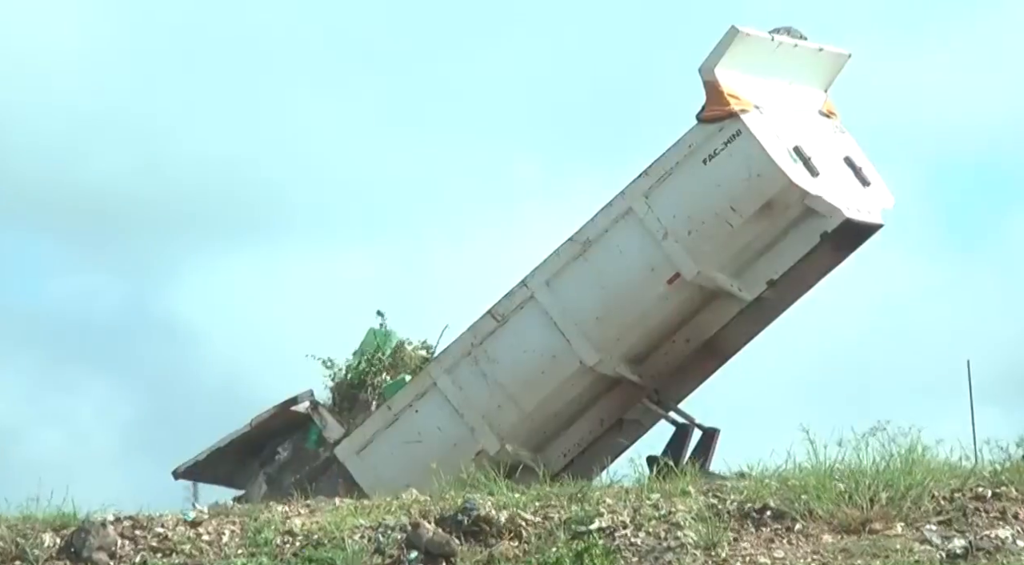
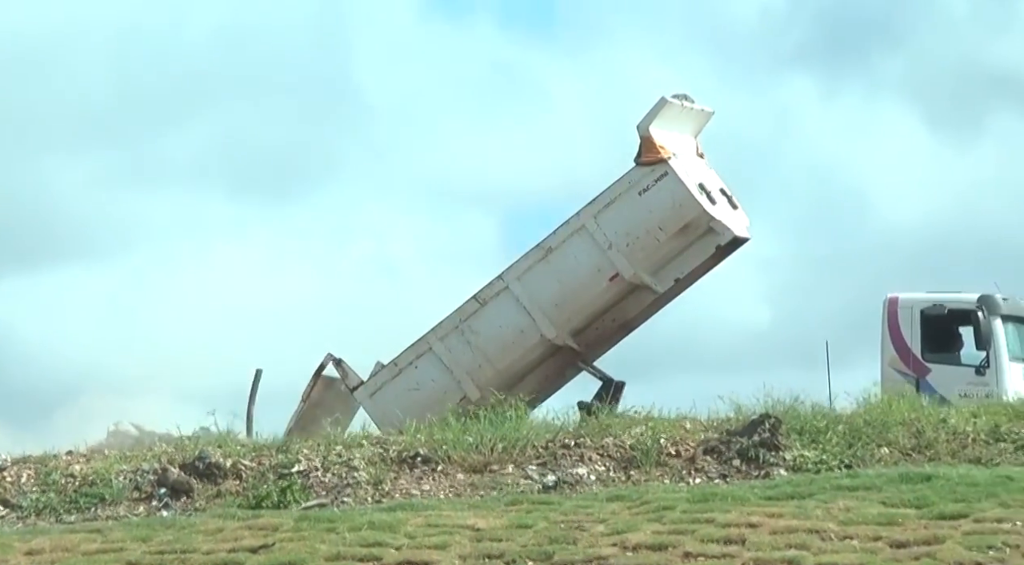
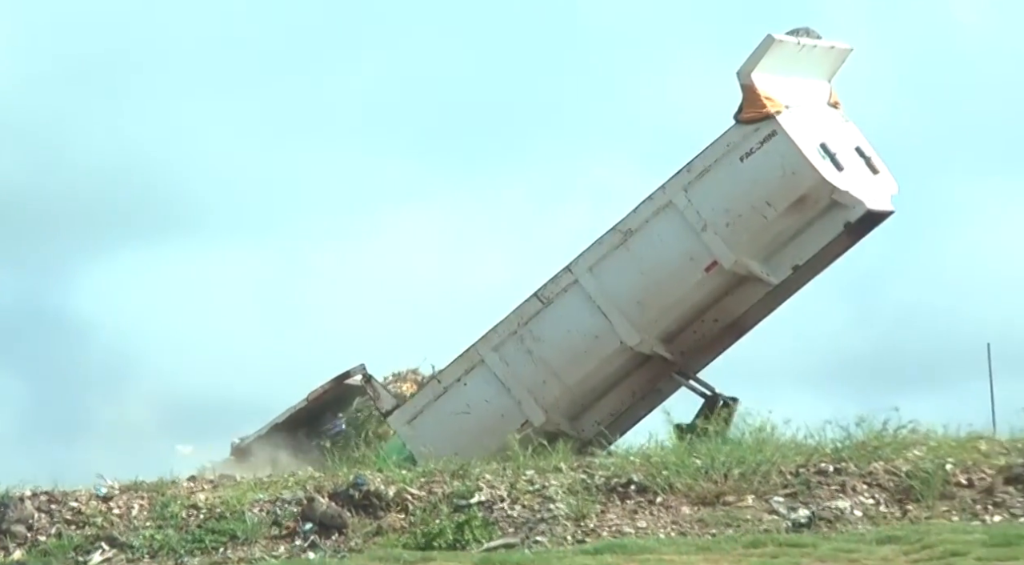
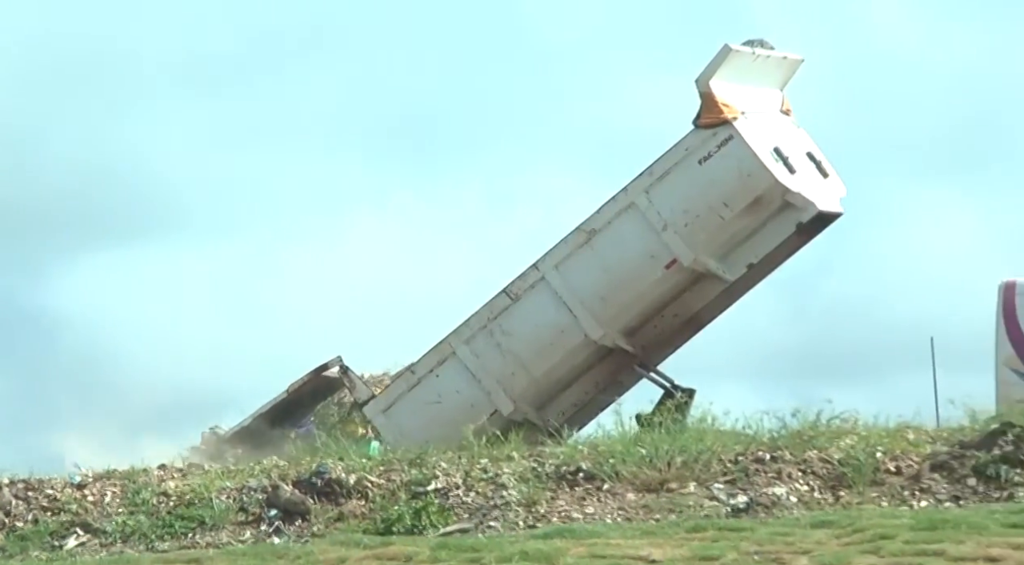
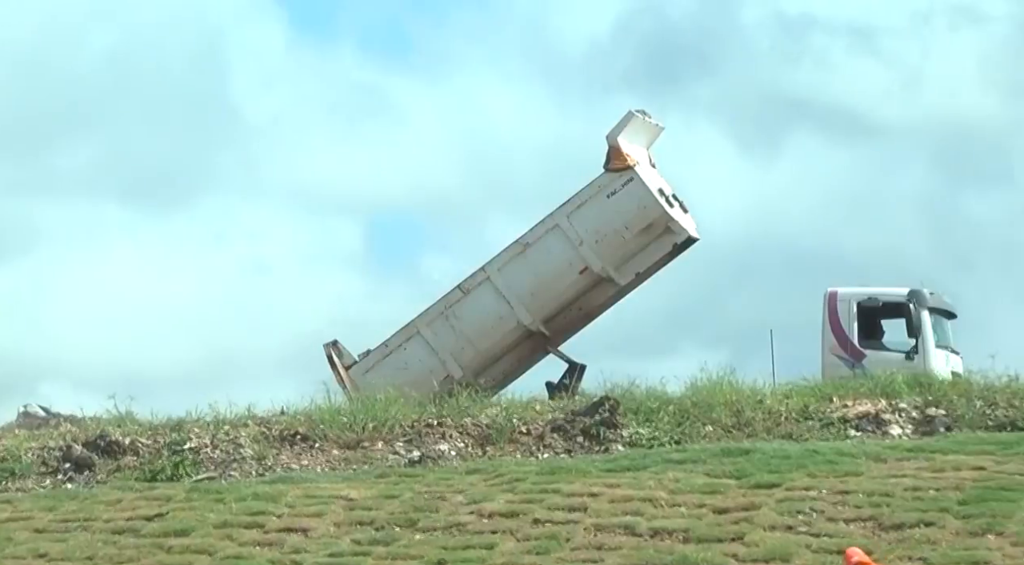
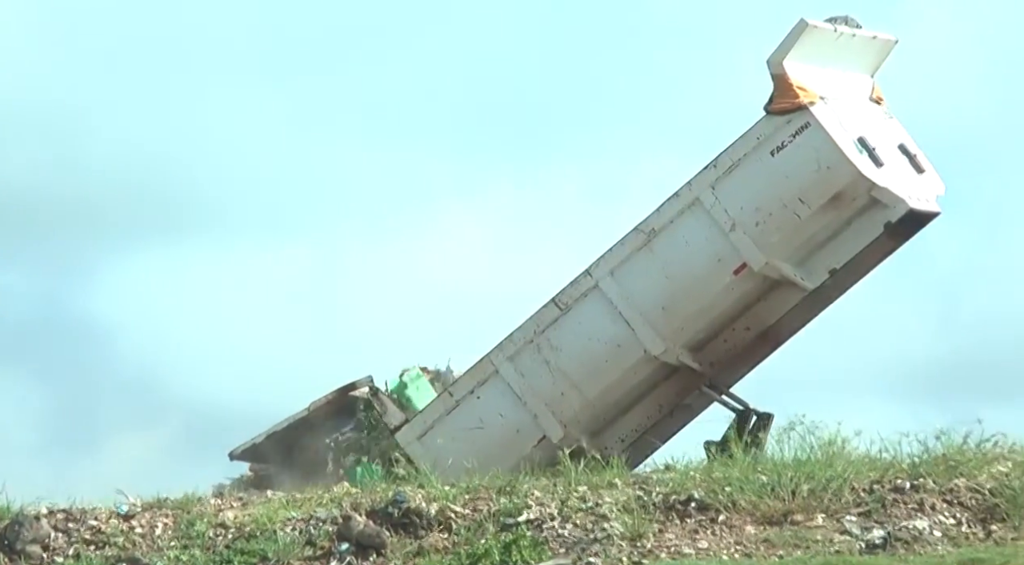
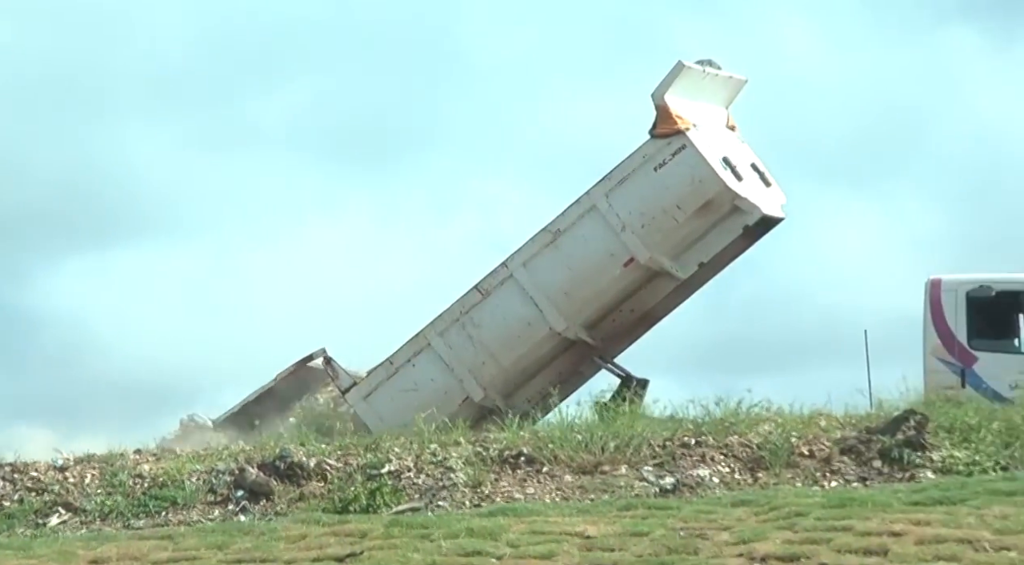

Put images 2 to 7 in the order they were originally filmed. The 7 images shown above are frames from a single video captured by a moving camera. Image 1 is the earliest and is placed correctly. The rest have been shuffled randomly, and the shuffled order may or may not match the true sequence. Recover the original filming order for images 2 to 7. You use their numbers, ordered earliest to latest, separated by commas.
6, 3, 4, 7, 2, 5
